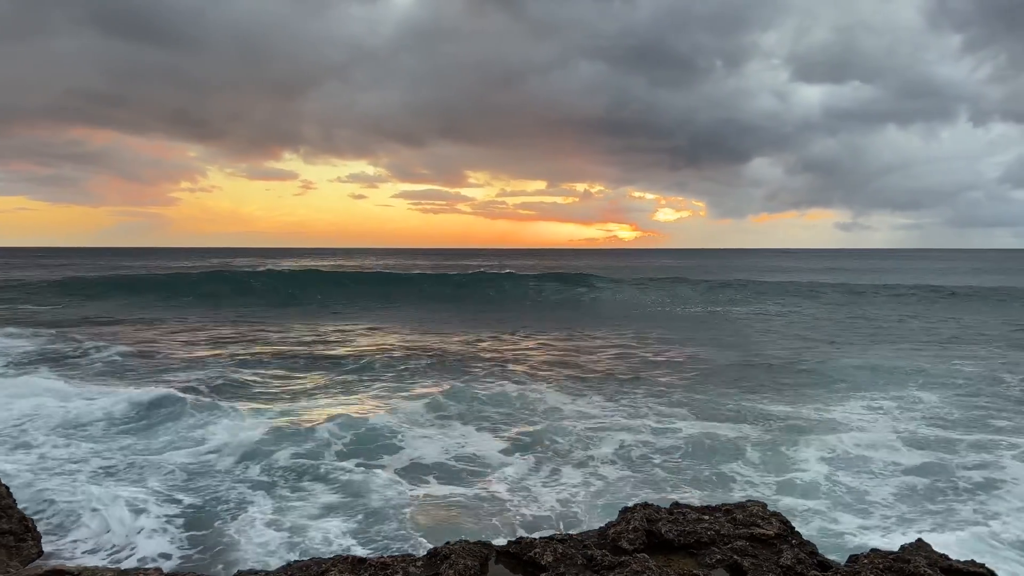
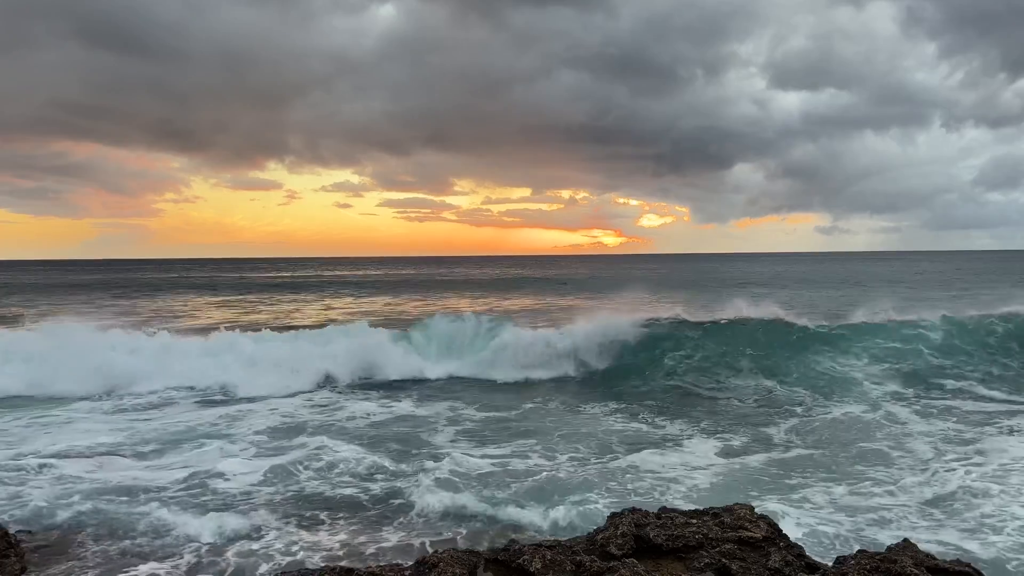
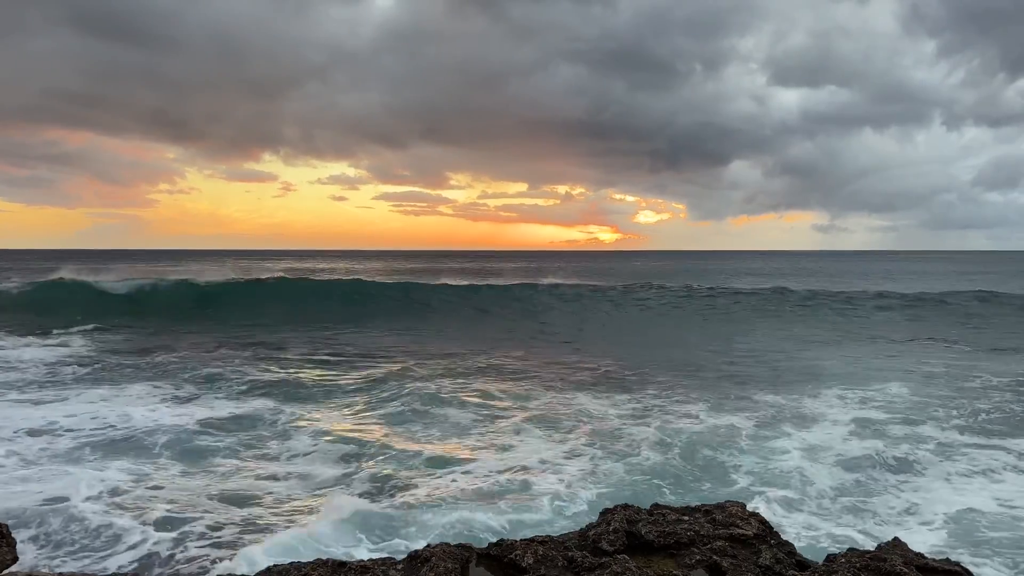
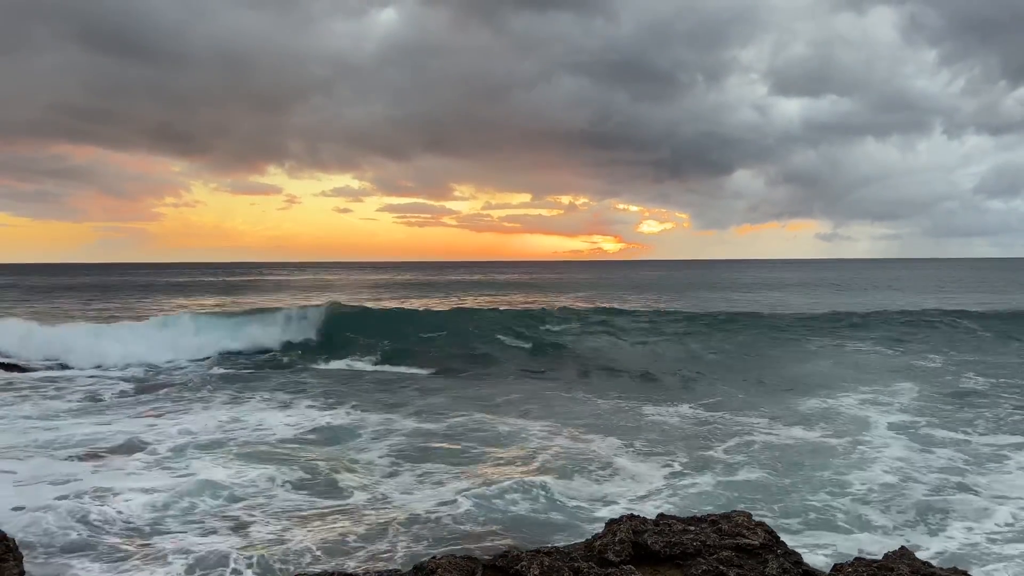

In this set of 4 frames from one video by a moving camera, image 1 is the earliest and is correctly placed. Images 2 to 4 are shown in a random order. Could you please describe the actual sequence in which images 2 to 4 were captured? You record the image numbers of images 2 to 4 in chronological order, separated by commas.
3, 4, 2
